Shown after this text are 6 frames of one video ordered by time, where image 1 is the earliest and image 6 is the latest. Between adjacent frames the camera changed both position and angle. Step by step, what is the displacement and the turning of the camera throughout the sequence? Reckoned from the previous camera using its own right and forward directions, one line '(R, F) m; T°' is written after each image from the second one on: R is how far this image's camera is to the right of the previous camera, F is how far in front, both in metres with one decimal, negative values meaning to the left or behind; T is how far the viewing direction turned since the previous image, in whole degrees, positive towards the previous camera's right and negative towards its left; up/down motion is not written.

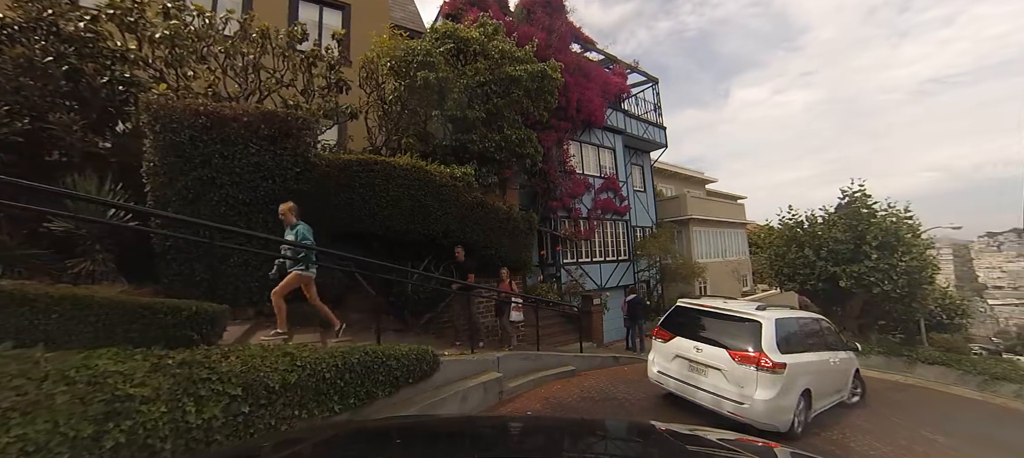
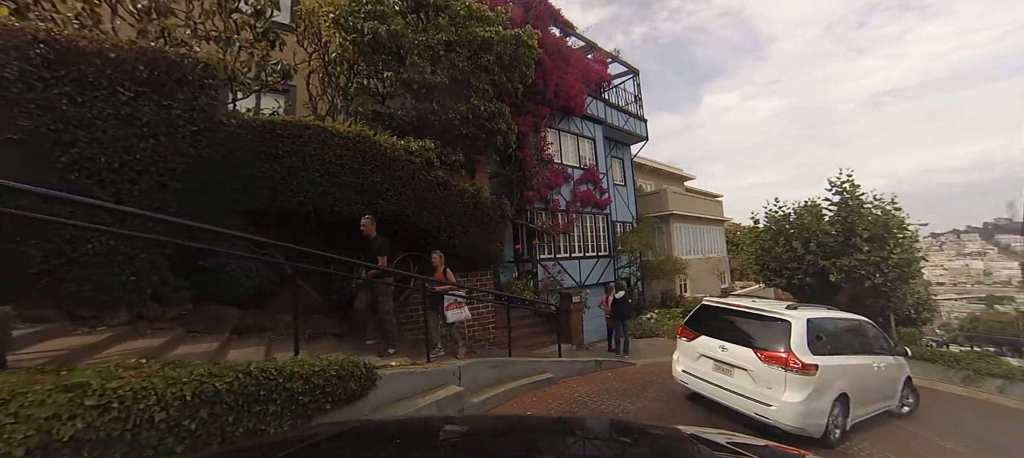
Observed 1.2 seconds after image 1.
(+0.2, +1.1) m; +3°
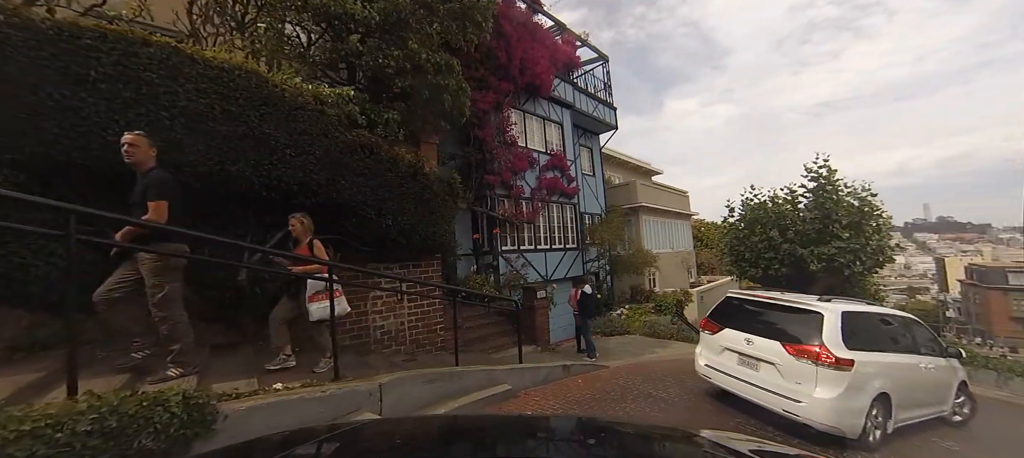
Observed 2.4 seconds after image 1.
(+0.3, +1.3) m; +5°
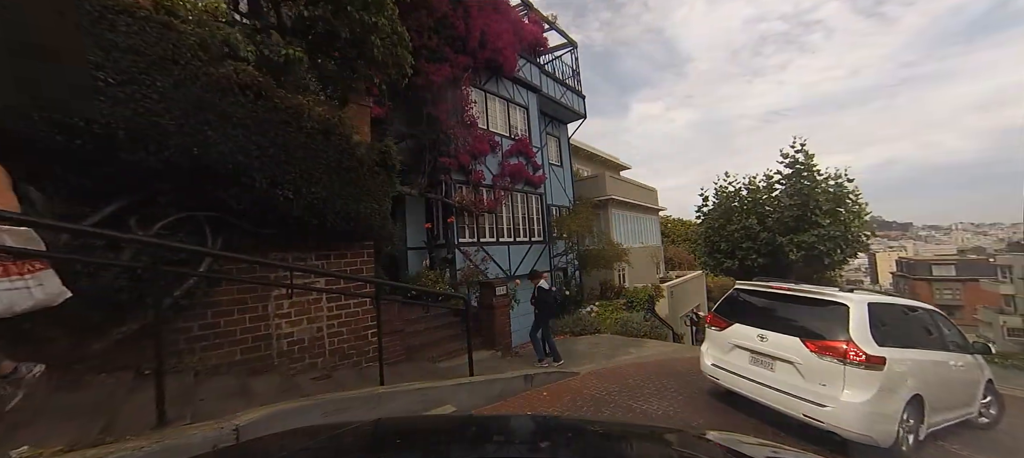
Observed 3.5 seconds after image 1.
(+0.3, +1.2) m; +5°
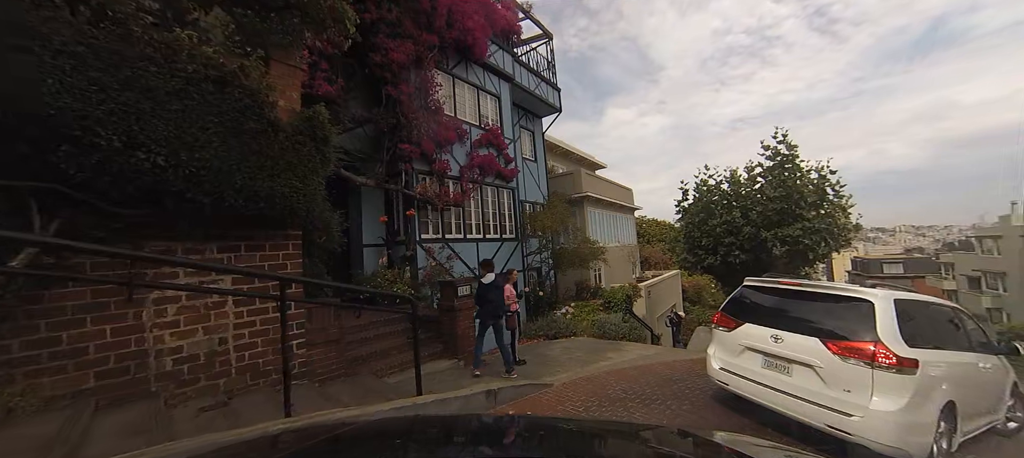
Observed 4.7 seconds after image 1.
(+0.2, +0.9) m; +4°
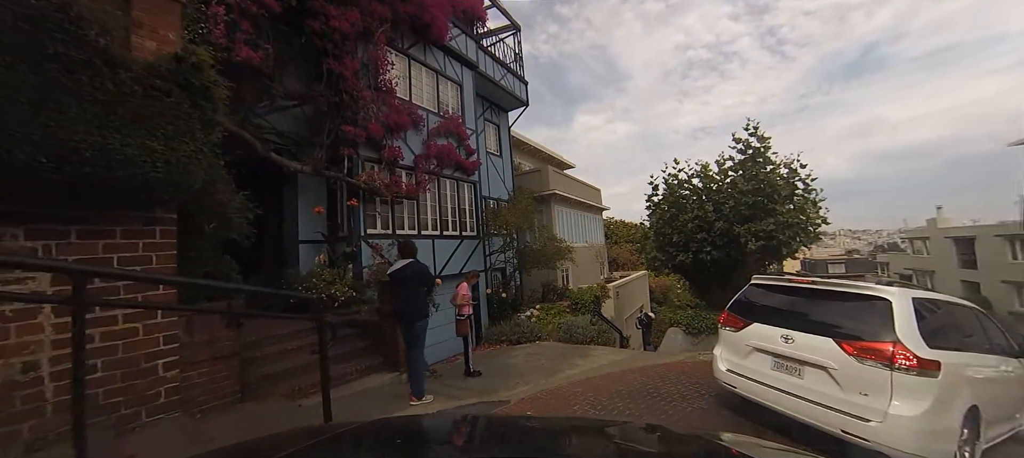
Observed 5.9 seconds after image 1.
(+0.2, +0.9) m; +5°
